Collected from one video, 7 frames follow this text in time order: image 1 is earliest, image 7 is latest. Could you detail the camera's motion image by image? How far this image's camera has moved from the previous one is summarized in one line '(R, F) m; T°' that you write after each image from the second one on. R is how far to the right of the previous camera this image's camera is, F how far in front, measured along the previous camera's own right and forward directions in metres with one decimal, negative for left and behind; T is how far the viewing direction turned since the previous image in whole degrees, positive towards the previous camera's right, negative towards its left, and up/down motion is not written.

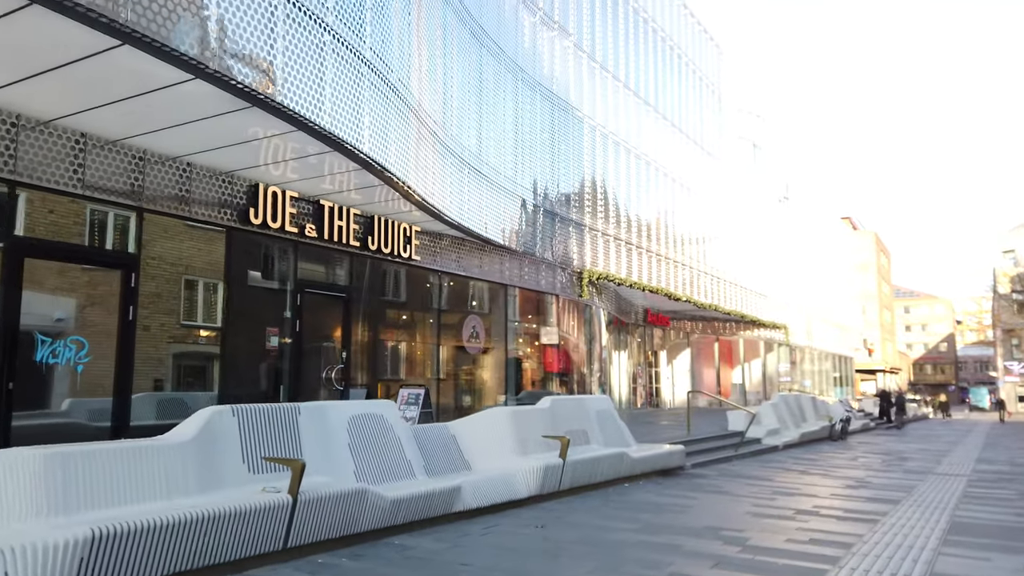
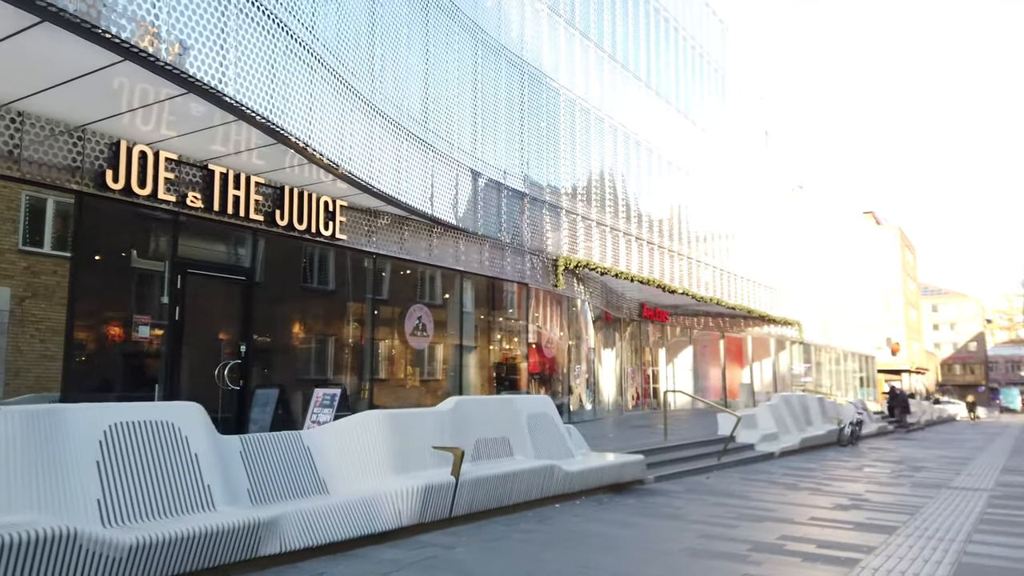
(+1.3, +2.0) m; -2°
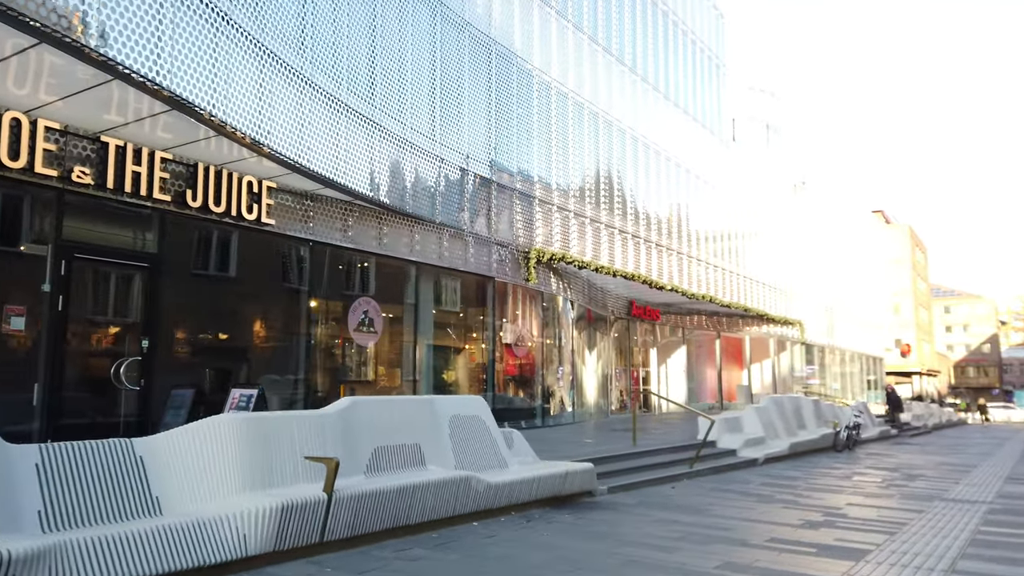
(+1.0, +1.2) m; -1°
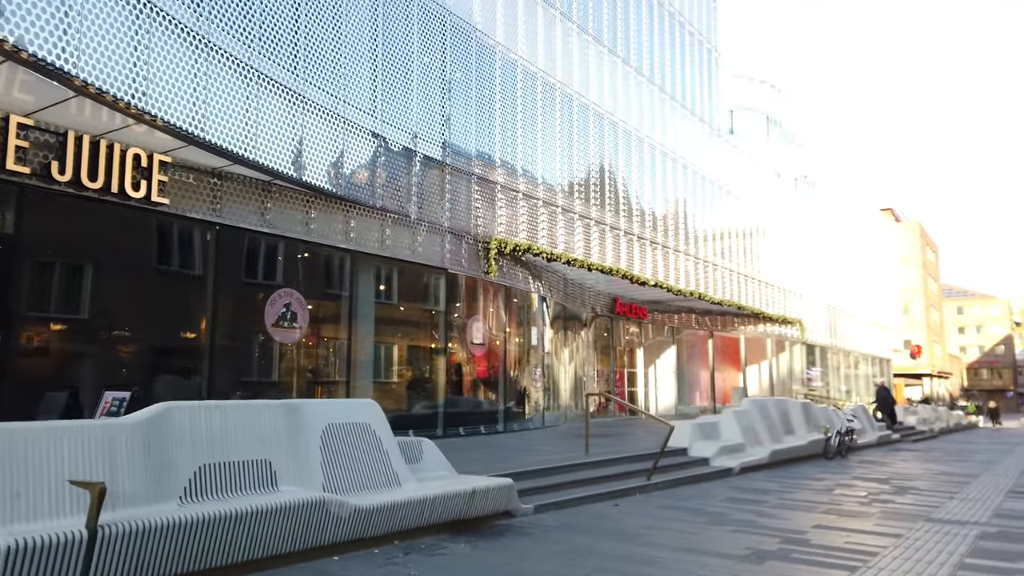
(+1.1, +1.4) m; -1°
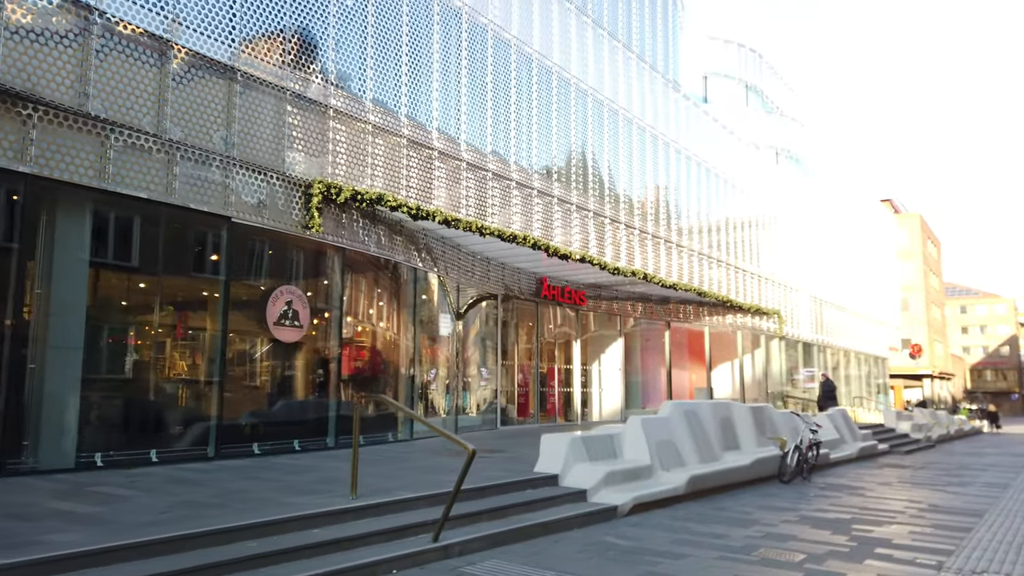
(+2.7, +4.5) m; 0°
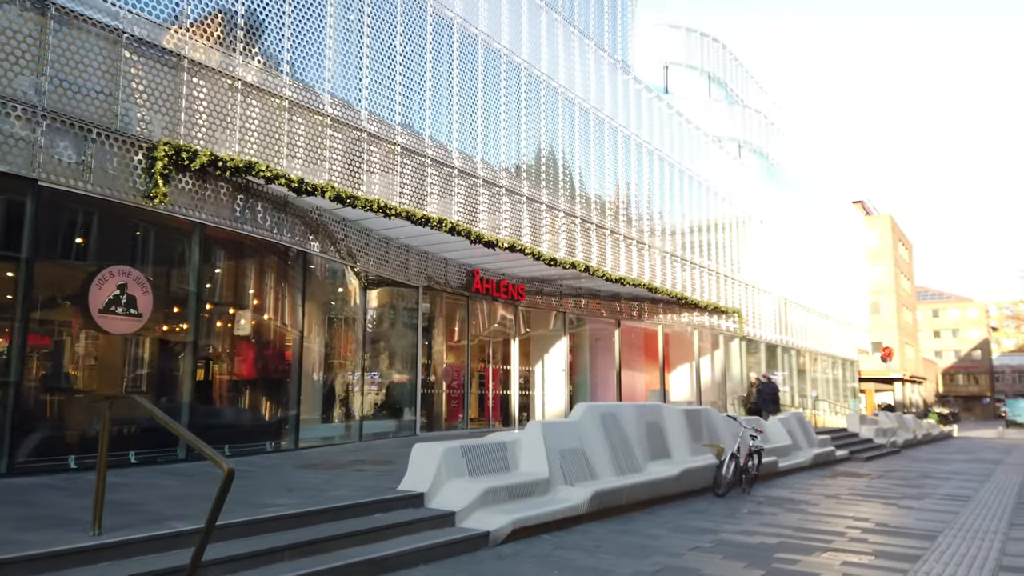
(+1.3, +1.7) m; +2°
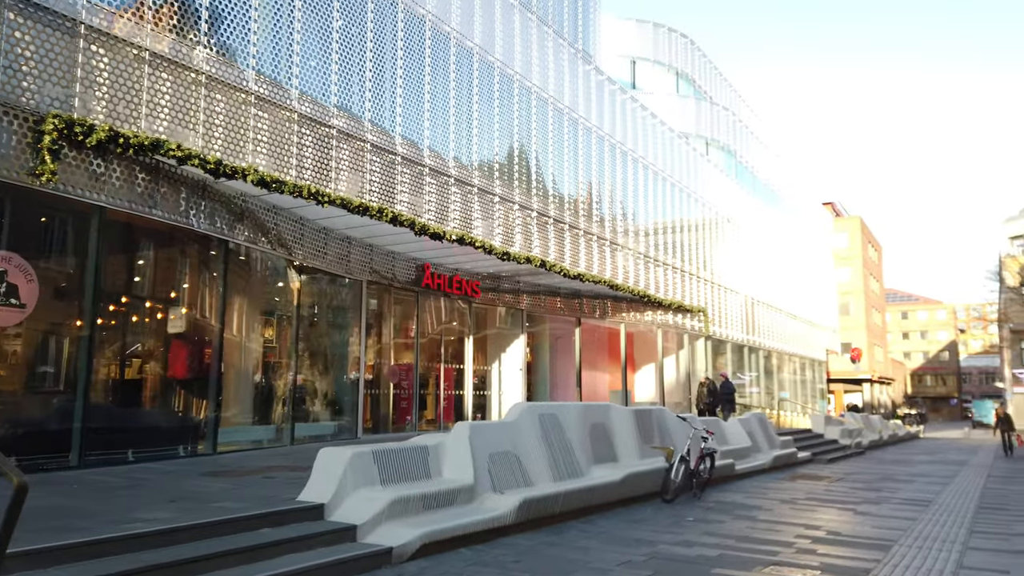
(+0.6, +0.8) m; +2°
